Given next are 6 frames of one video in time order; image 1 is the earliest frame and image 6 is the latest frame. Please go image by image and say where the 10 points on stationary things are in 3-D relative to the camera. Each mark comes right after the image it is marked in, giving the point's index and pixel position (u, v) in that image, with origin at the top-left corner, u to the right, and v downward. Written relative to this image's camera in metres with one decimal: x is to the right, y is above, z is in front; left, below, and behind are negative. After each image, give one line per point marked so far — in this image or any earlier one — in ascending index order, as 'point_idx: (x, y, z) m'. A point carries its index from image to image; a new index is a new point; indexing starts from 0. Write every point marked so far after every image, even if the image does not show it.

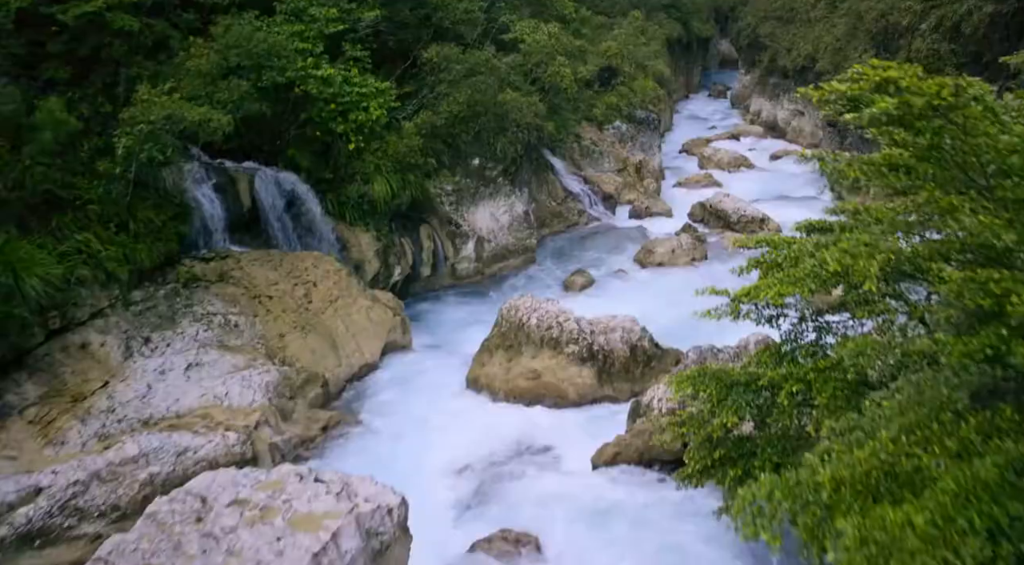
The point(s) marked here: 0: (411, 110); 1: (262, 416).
0: (-2.1, +3.7, +16.6) m
1: (-3.5, -1.9, +10.9) m
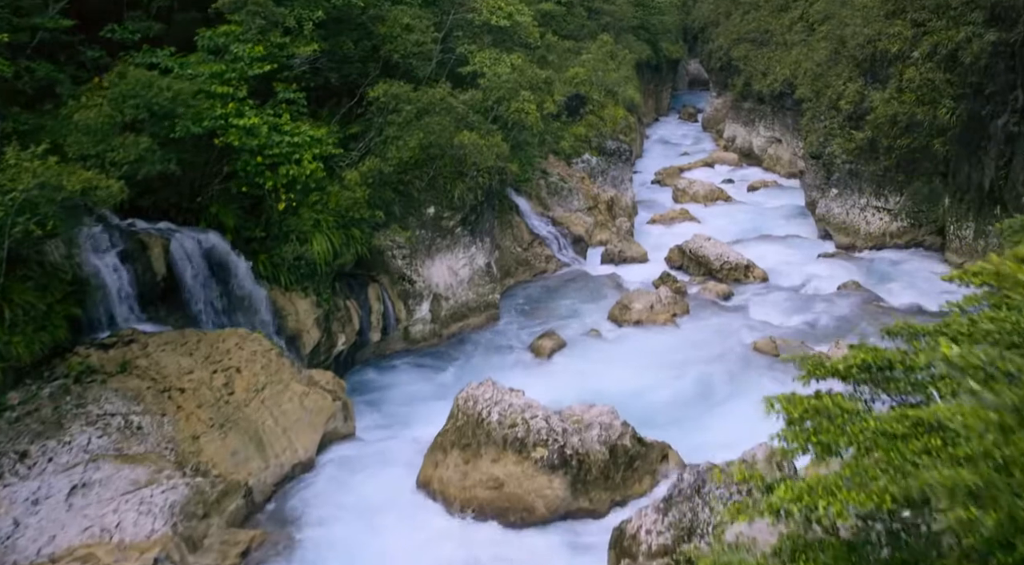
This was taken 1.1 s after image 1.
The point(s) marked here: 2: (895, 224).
0: (-2.9, +2.4, +14.7) m
1: (-4.0, -3.1, +8.8) m
2: (+9.4, +1.4, +19.0) m
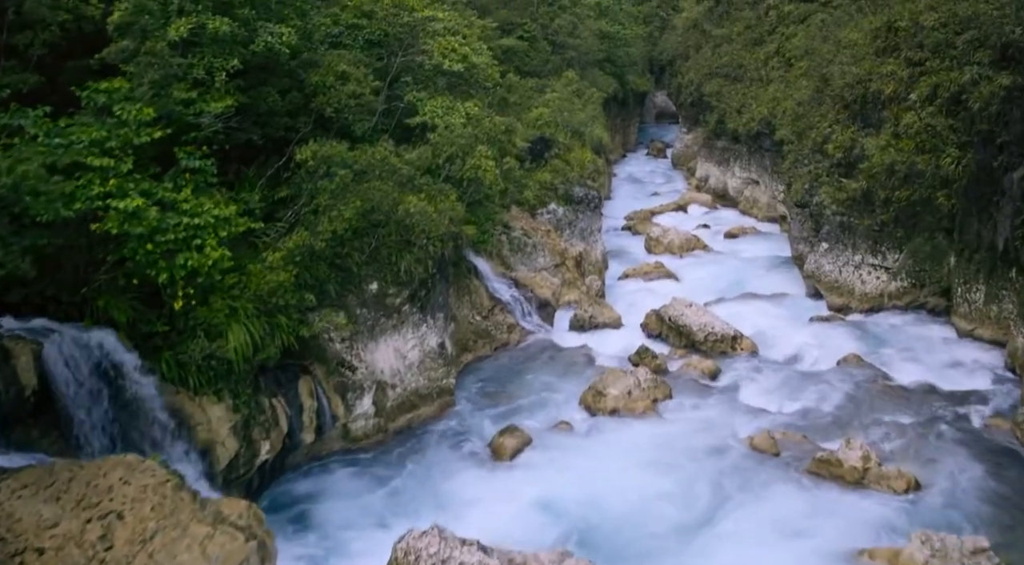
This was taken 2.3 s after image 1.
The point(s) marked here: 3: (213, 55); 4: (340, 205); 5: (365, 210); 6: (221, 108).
0: (-3.7, +0.9, +12.5) m
1: (-4.4, -4.5, +6.4) m
2: (+8.5, 0.0, +17.2) m
3: (-4.4, +3.4, +11.3) m
4: (-2.7, +1.2, +12.1) m
5: (-2.3, +1.2, +12.2) m
6: (-4.1, +2.5, +10.9) m
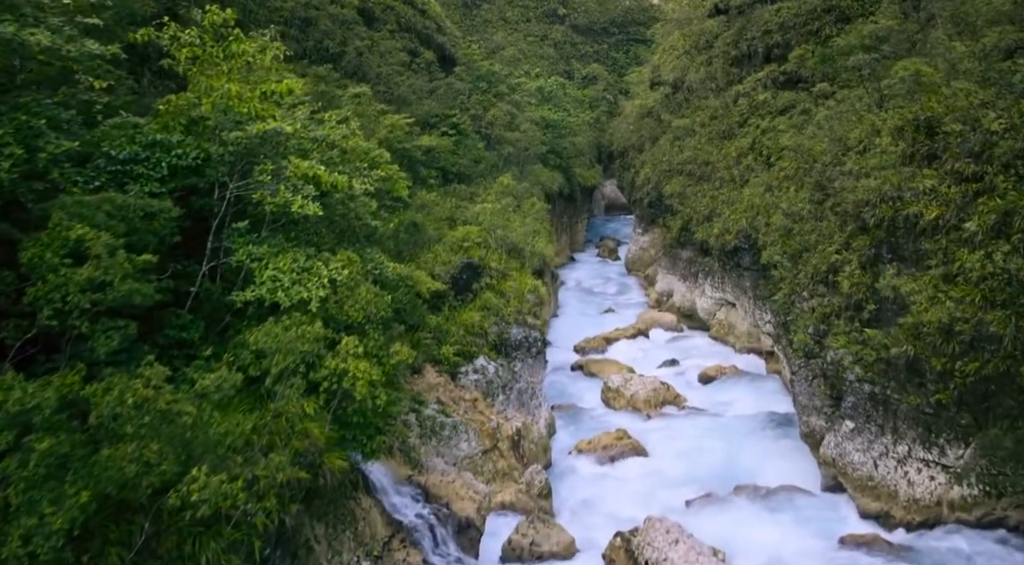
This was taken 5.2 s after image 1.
0: (-4.9, -2.2, +6.8) m
1: (-5.1, -6.9, +0.2) m
2: (+7.0, -3.3, +12.2) m
3: (-5.6, +0.4, +5.8) m
4: (-3.8, -1.8, +6.5) m
5: (-3.5, -1.8, +6.7) m
6: (-5.3, -0.4, +5.4) m
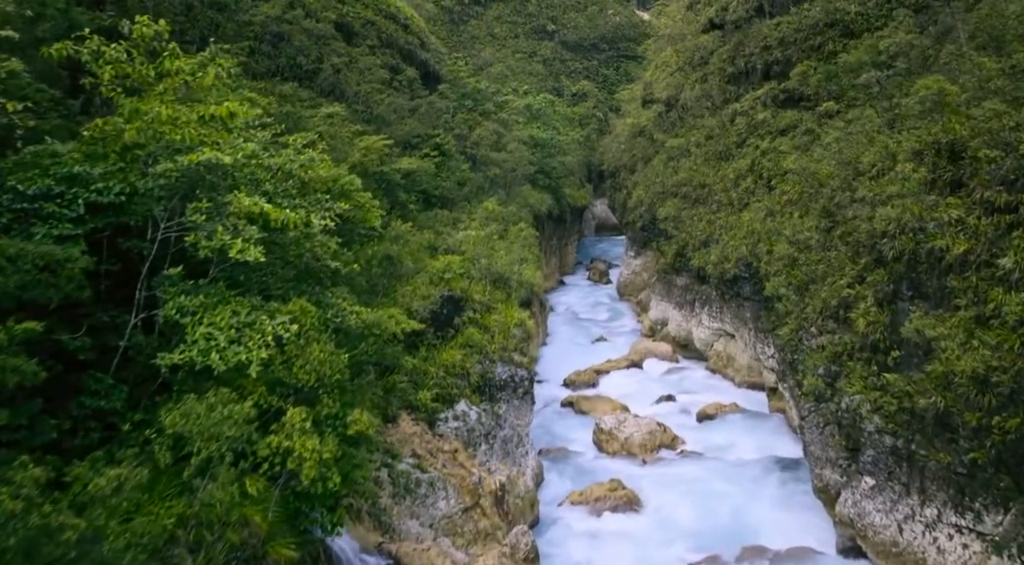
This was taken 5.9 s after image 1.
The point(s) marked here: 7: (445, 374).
0: (-5.1, -2.7, +5.3) m
1: (-5.2, -7.4, -1.4) m
2: (+6.8, -3.9, +10.8) m
3: (-5.8, -0.2, +4.4) m
4: (-4.0, -2.3, +5.0) m
5: (-3.7, -2.4, +5.2) m
6: (-5.4, -1.0, +3.9) m
7: (-1.3, -1.8, +14.7) m
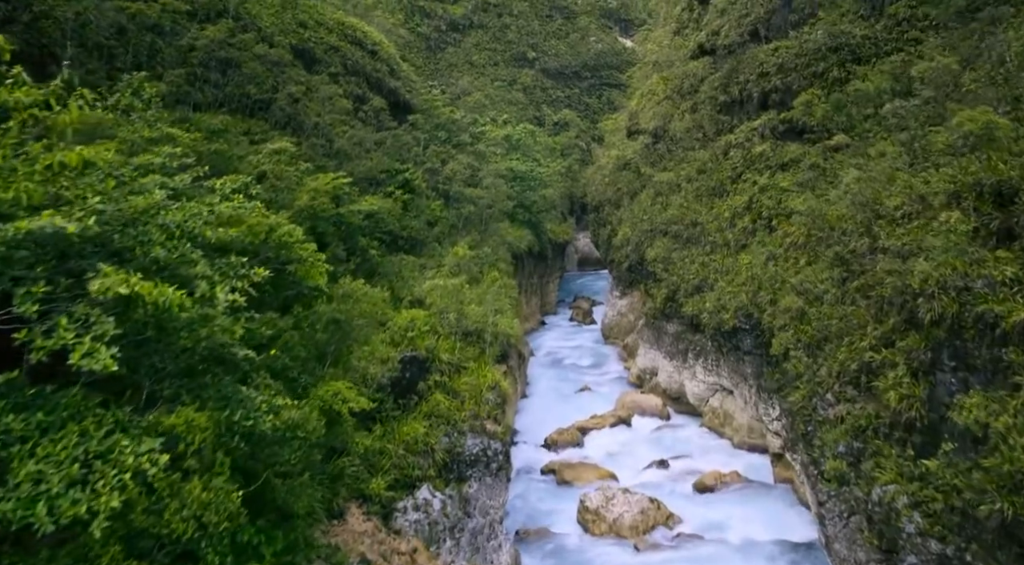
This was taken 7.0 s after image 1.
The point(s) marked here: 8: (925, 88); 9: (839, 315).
0: (-5.4, -3.5, +3.0) m
1: (-5.3, -7.9, -3.9) m
2: (+6.4, -4.7, +8.6) m
3: (-6.0, -0.9, +2.1) m
4: (-4.3, -3.1, +2.7) m
5: (-4.0, -3.1, +2.9) m
6: (-5.7, -1.7, +1.6) m
7: (-1.7, -2.9, +12.5) m
8: (+8.5, +4.0, +15.9) m
9: (+5.6, -0.6, +13.1) m
